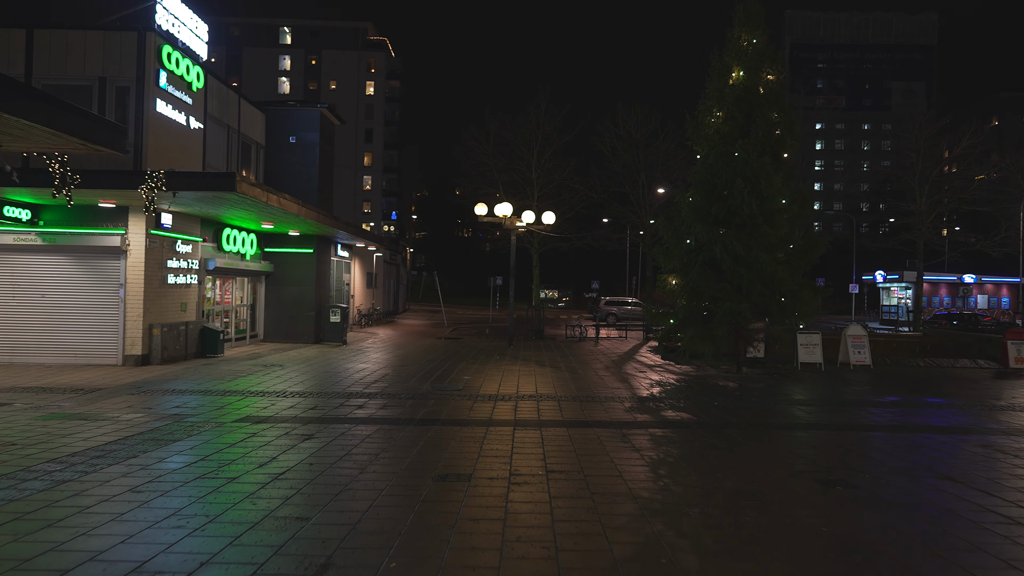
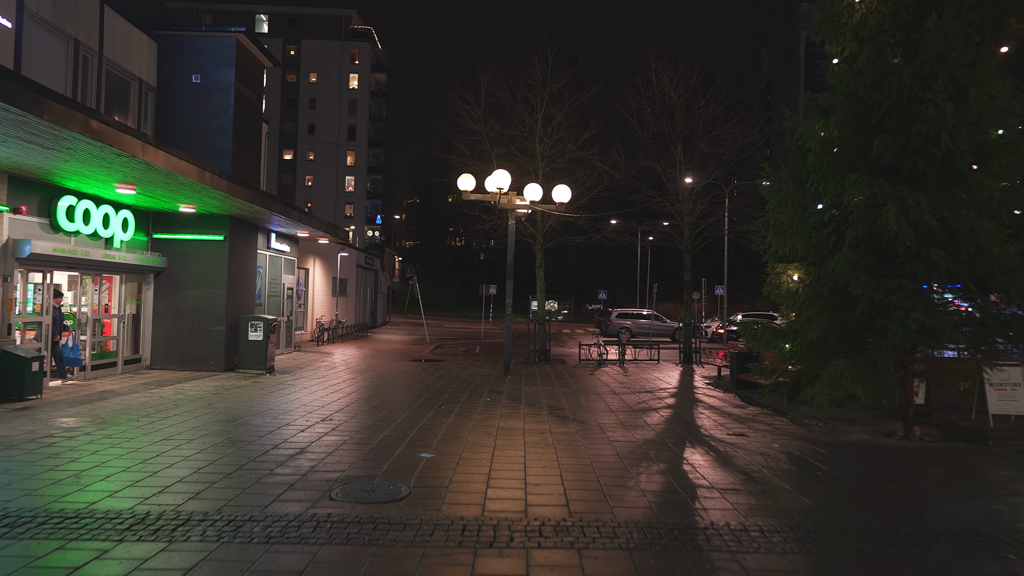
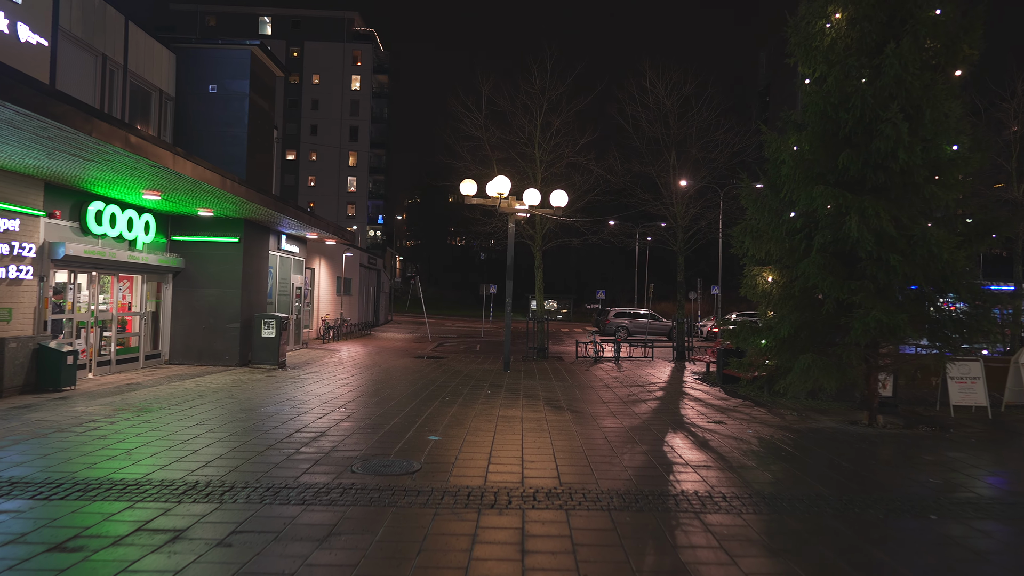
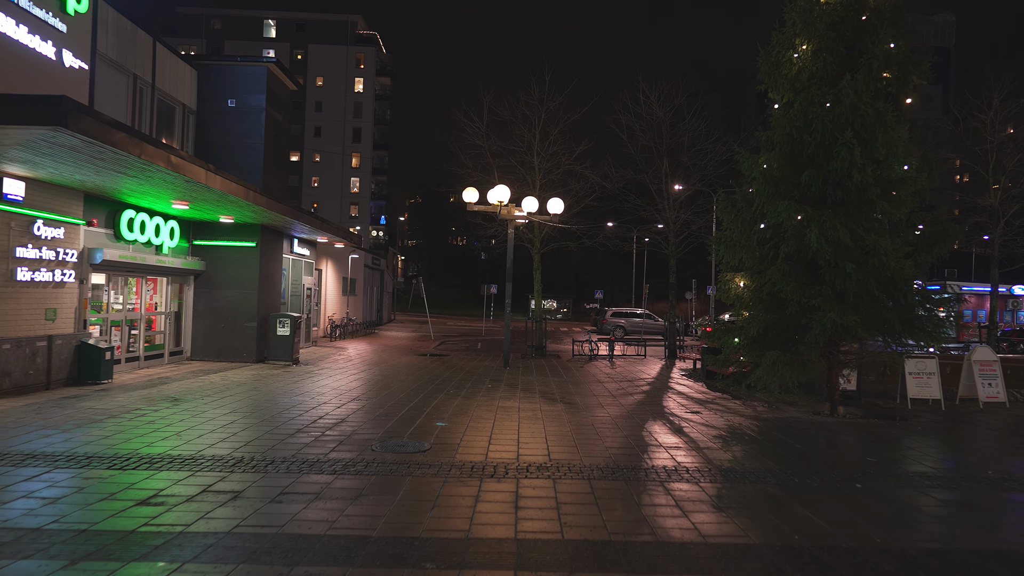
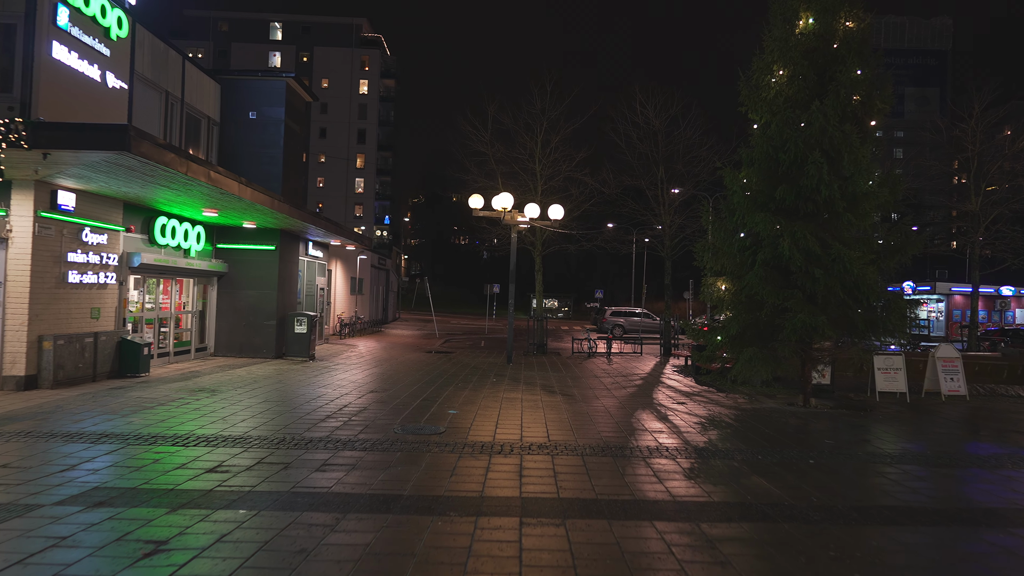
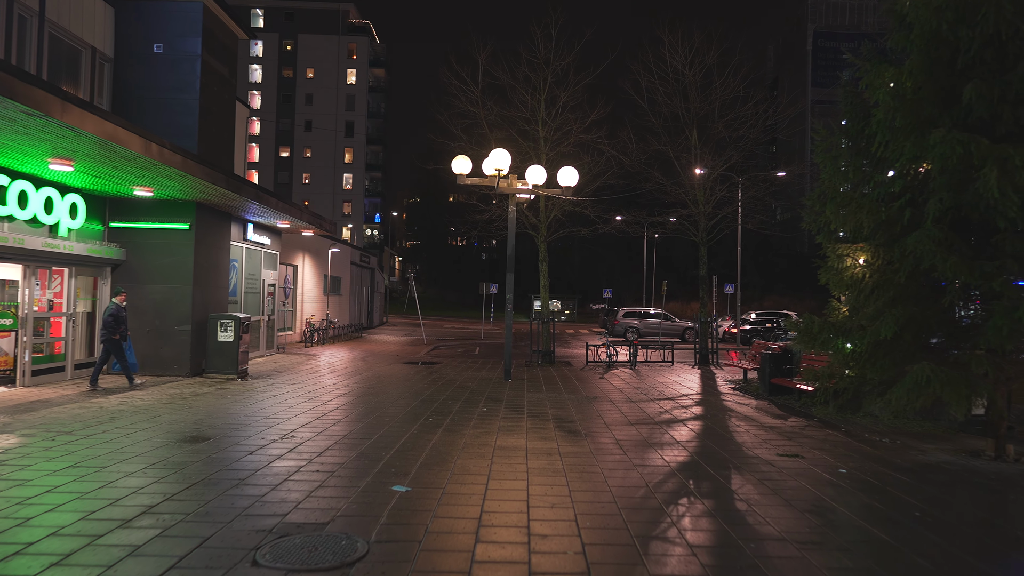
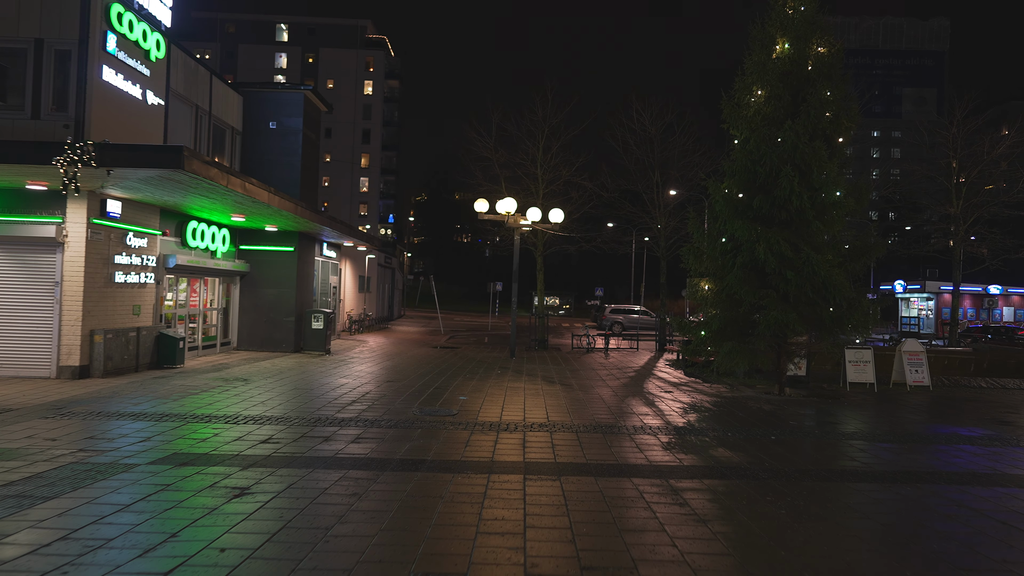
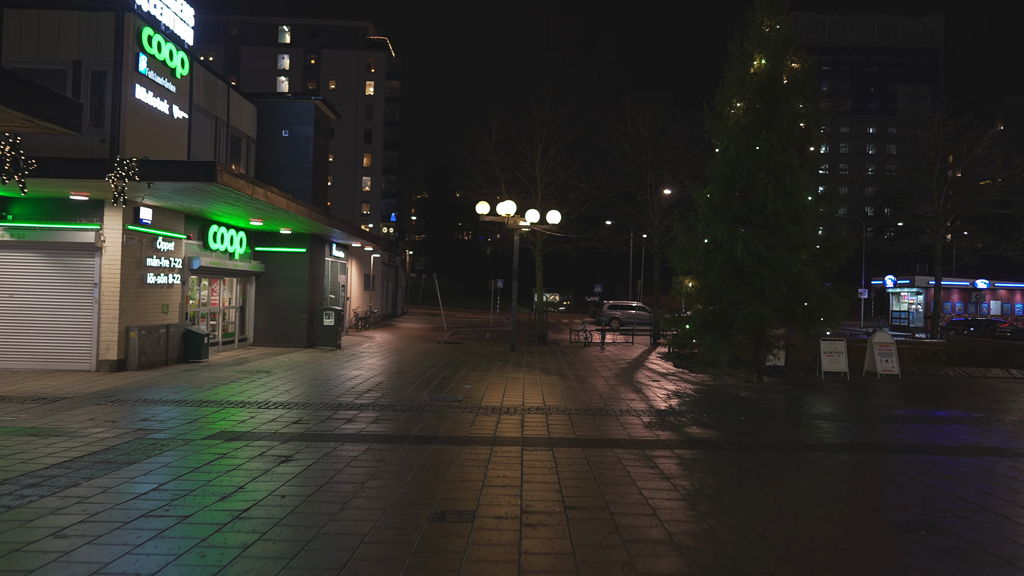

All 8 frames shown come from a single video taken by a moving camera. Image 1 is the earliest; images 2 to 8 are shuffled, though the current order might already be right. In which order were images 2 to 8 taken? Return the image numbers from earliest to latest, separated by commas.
8, 7, 5, 4, 3, 2, 6
